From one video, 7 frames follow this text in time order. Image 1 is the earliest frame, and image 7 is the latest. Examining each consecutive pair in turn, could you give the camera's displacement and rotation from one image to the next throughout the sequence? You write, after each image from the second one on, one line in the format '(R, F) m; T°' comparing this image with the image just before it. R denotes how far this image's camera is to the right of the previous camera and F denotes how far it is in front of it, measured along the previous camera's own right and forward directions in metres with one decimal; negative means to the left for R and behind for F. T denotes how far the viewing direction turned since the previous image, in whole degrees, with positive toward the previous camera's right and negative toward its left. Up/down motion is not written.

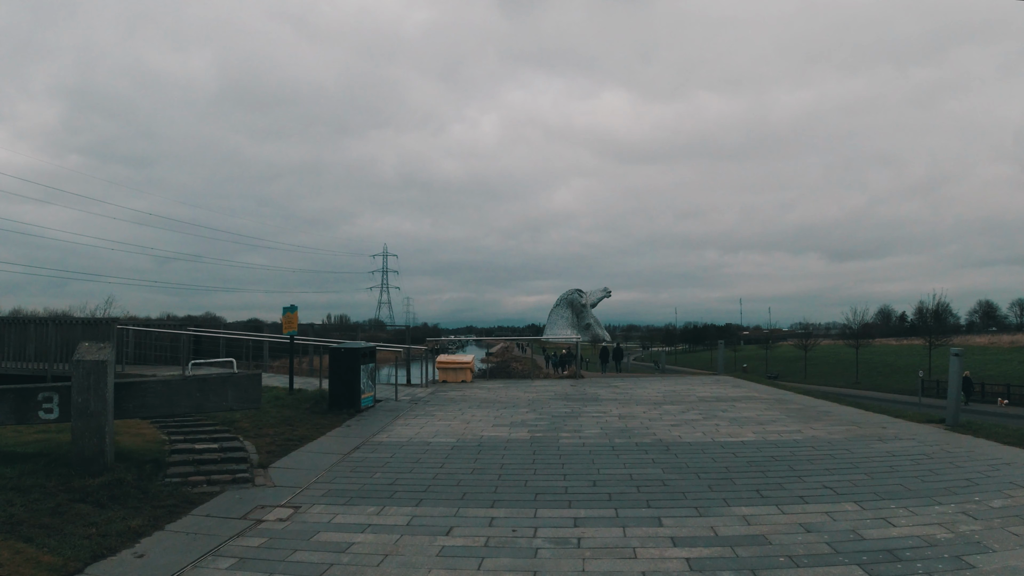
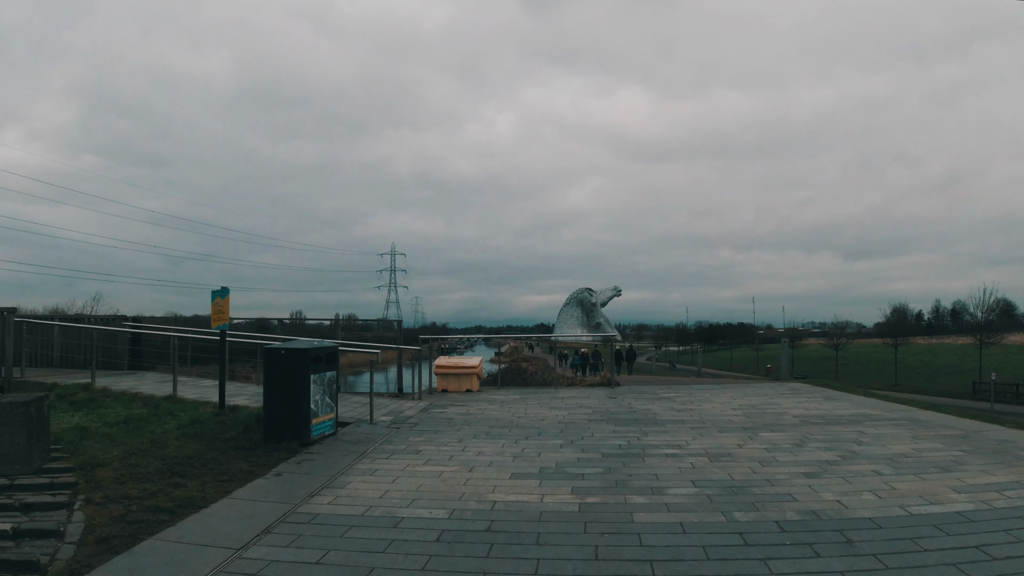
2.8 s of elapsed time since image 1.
(-0.2, +3.8) m; -1°
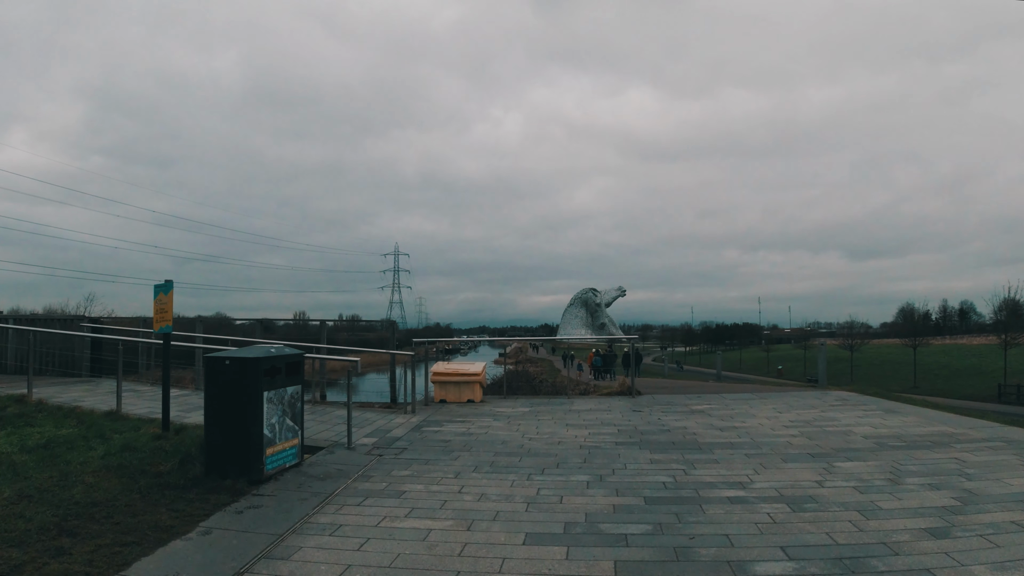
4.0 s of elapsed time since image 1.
(-0.1, +1.7) m; 0°
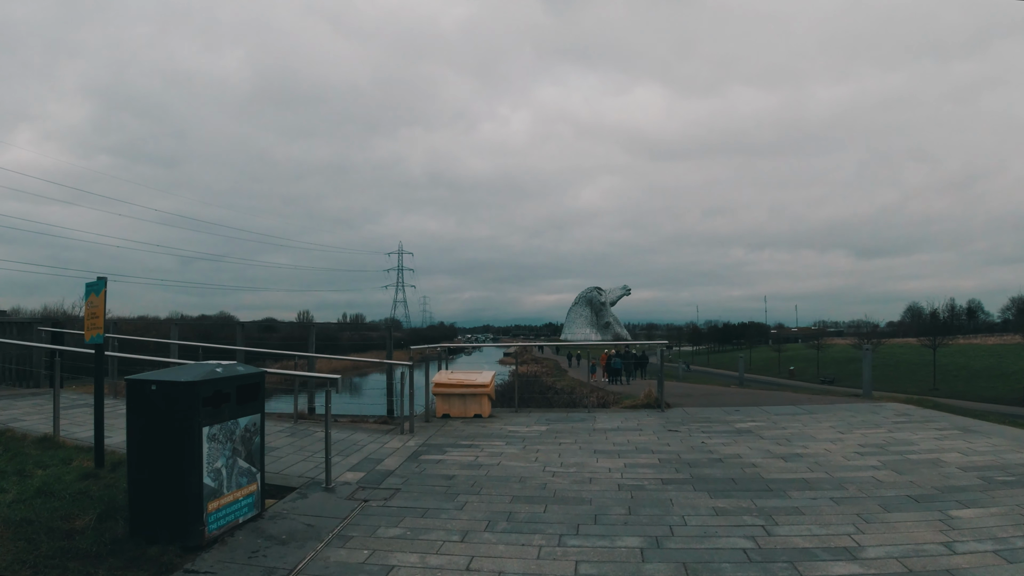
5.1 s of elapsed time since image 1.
(-0.2, +1.5) m; 0°
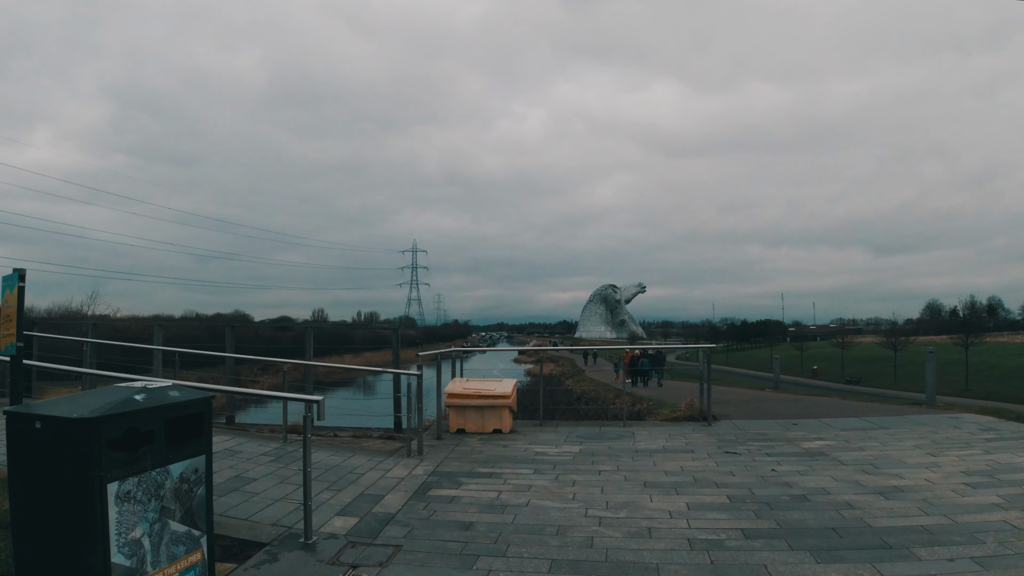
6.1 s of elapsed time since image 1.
(-0.2, +1.3) m; -1°
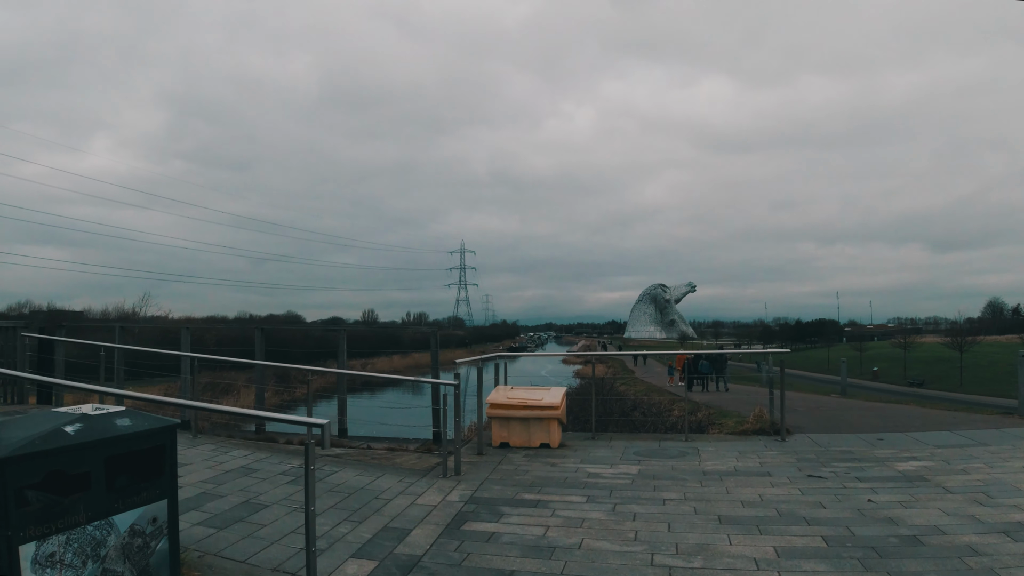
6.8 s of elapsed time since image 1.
(0.0, +0.9) m; -5°
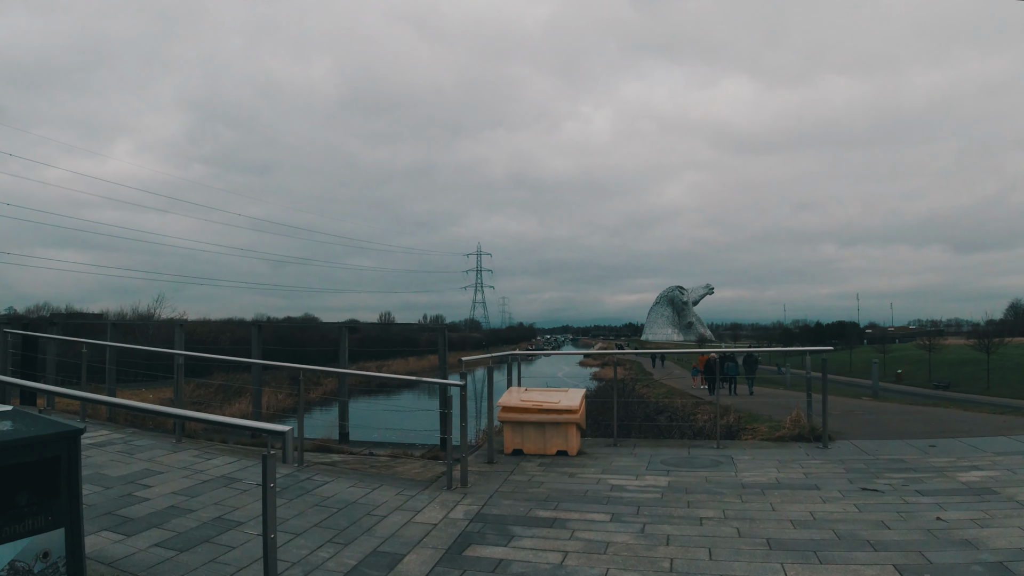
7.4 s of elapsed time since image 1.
(0.0, +0.7) m; -2°
